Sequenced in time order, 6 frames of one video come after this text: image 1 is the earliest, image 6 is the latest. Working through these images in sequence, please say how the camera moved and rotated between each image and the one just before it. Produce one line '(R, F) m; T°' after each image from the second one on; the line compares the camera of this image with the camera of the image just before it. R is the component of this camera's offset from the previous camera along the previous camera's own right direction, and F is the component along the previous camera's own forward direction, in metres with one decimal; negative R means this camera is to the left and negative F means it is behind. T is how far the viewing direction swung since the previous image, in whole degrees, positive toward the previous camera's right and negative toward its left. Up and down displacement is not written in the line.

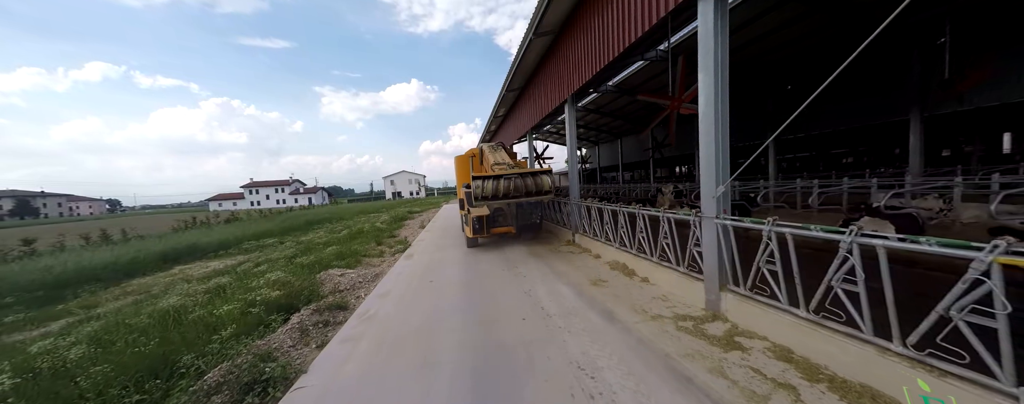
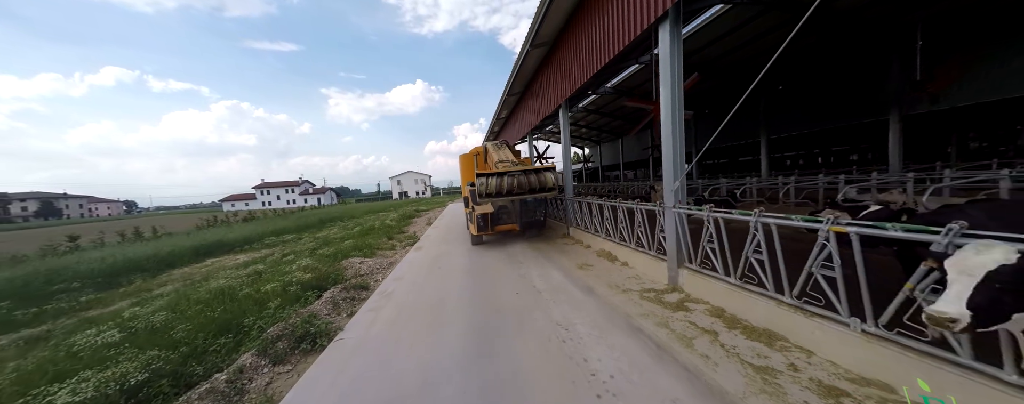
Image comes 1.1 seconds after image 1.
(+0.1, -0.7) m; -1°
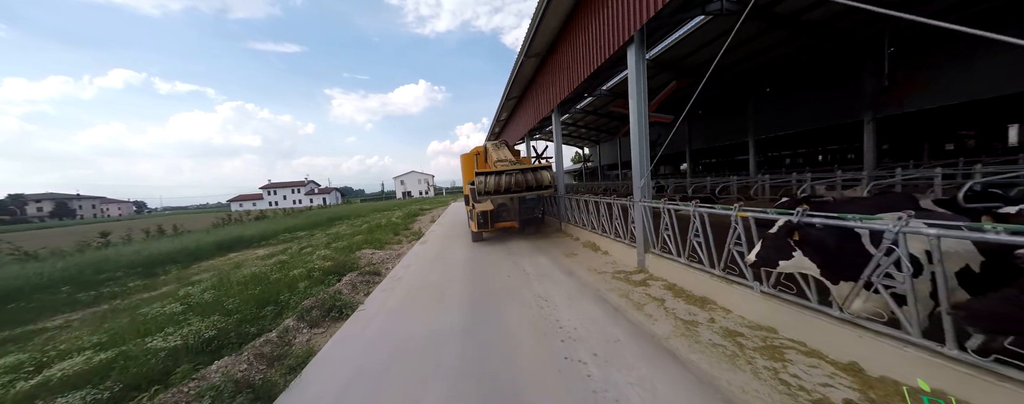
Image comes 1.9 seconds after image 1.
(+0.2, -0.7) m; -1°
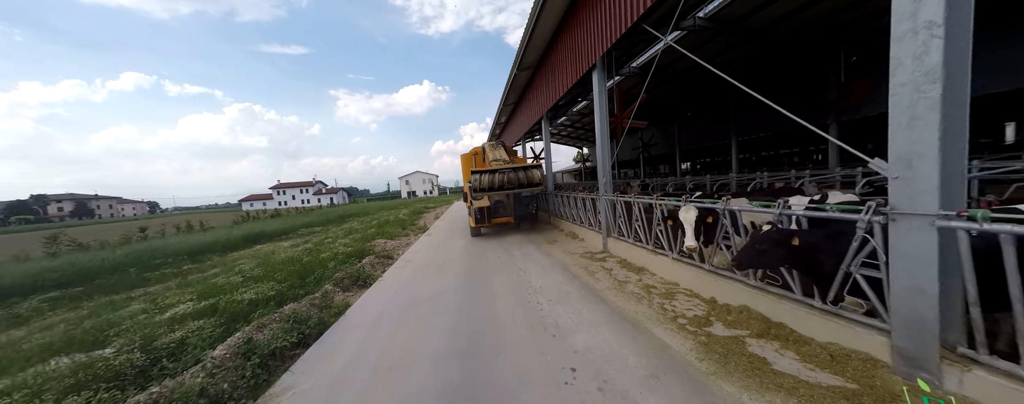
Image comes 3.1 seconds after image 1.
(+0.3, -1.0) m; -1°
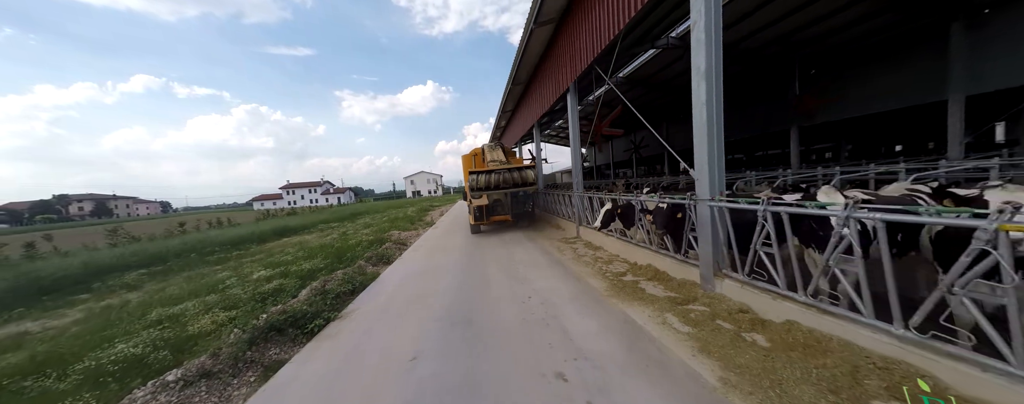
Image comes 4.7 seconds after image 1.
(+0.3, -1.4) m; -1°
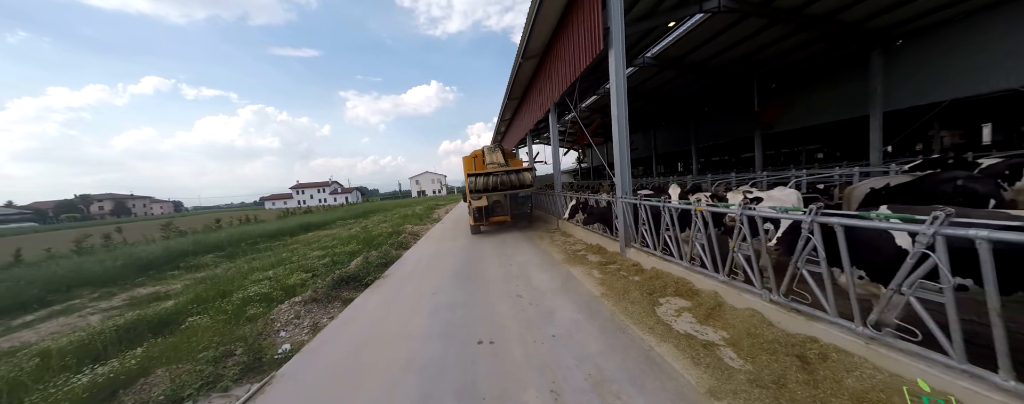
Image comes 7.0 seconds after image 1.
(+0.3, -1.6) m; -1°
